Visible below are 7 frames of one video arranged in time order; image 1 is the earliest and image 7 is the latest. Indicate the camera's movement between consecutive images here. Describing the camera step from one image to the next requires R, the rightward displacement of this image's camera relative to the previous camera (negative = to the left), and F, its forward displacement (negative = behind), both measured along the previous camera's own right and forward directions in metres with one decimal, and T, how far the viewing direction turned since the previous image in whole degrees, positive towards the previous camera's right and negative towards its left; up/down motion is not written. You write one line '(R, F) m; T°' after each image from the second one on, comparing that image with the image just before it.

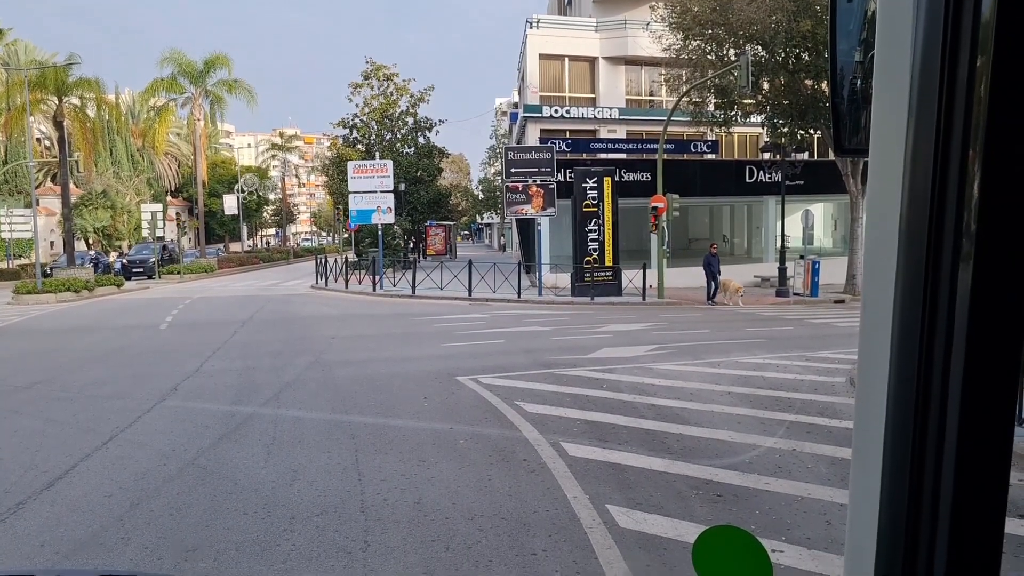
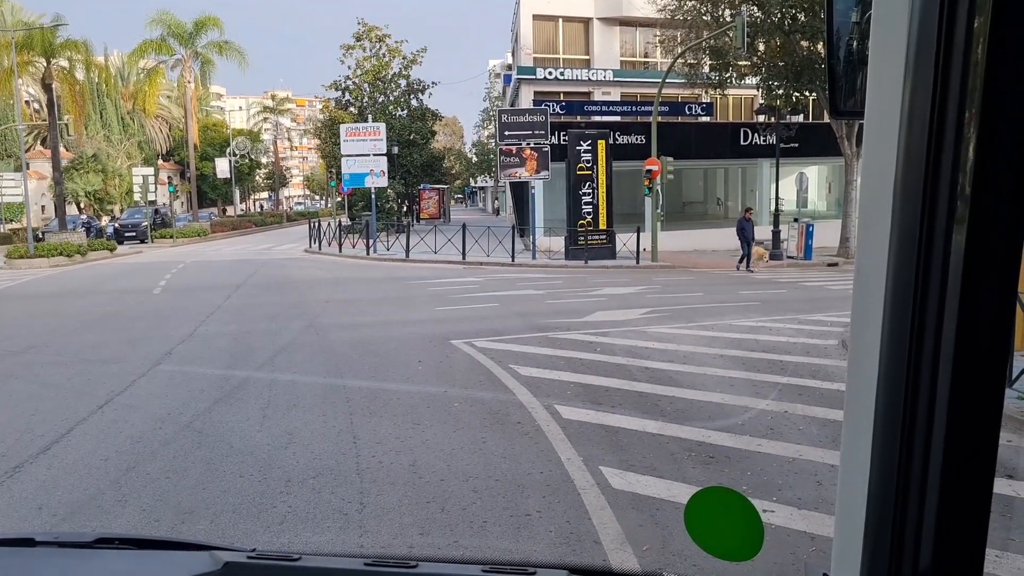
(0.0, 0.0) m; 0°
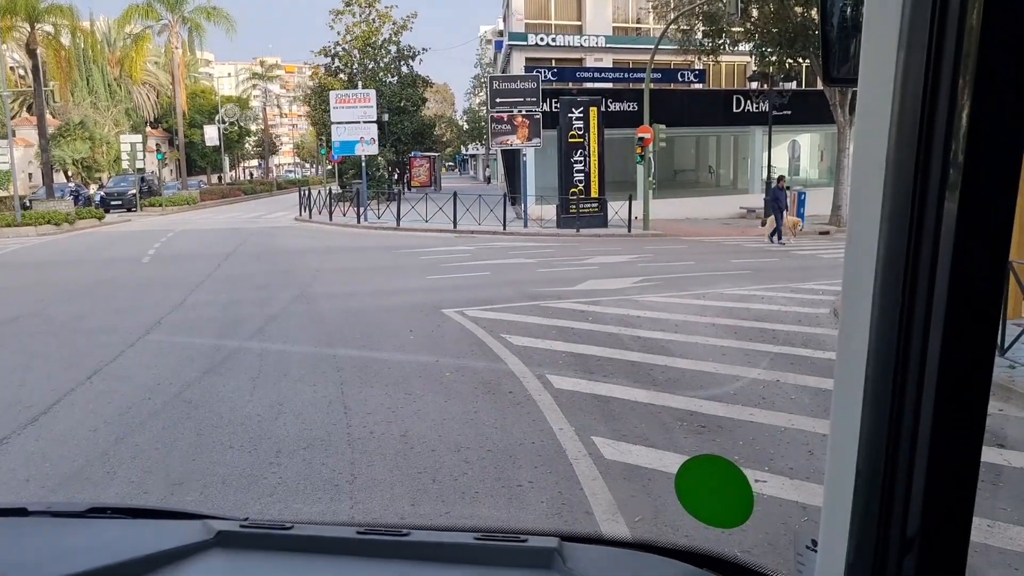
(0.0, 0.0) m; 0°
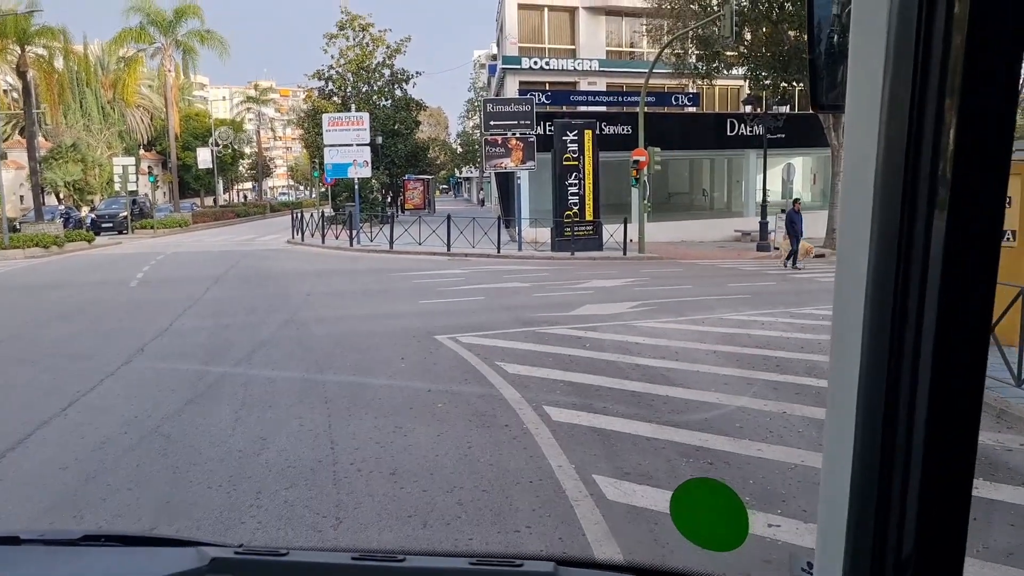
(+0.1, 0.0) m; 0°
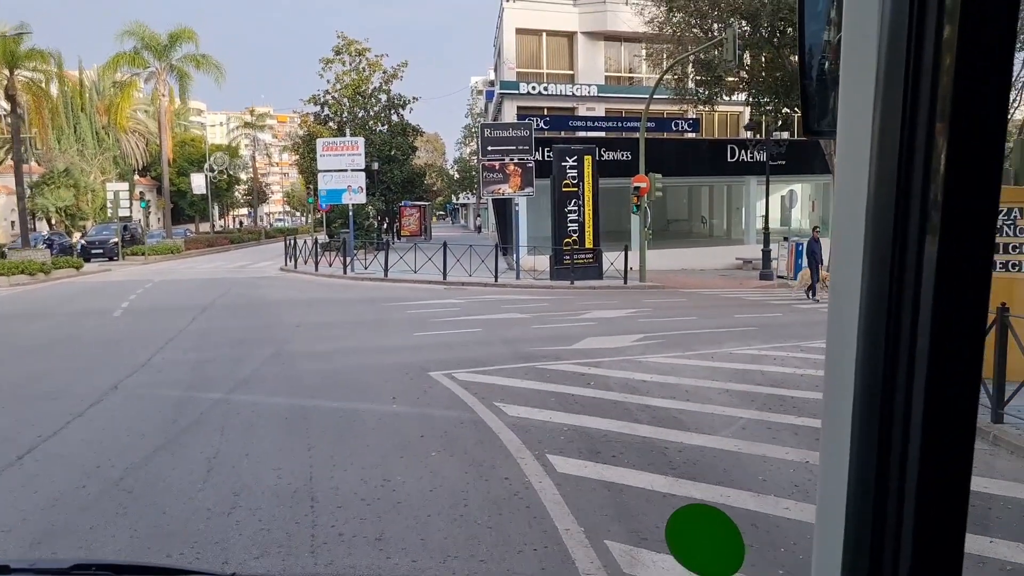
(+0.1, +0.1) m; -1°
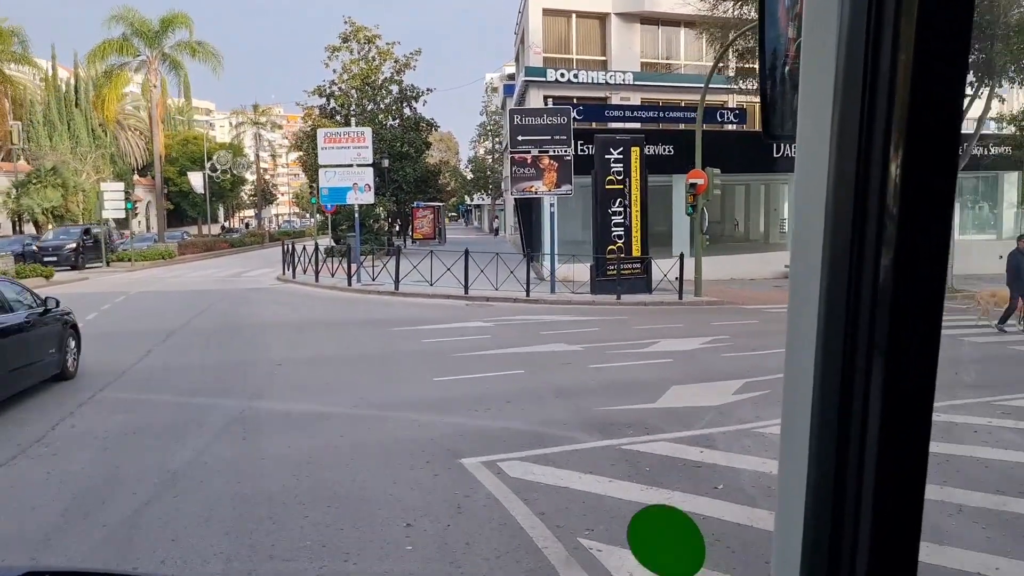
(+0.7, +0.8) m; -7°
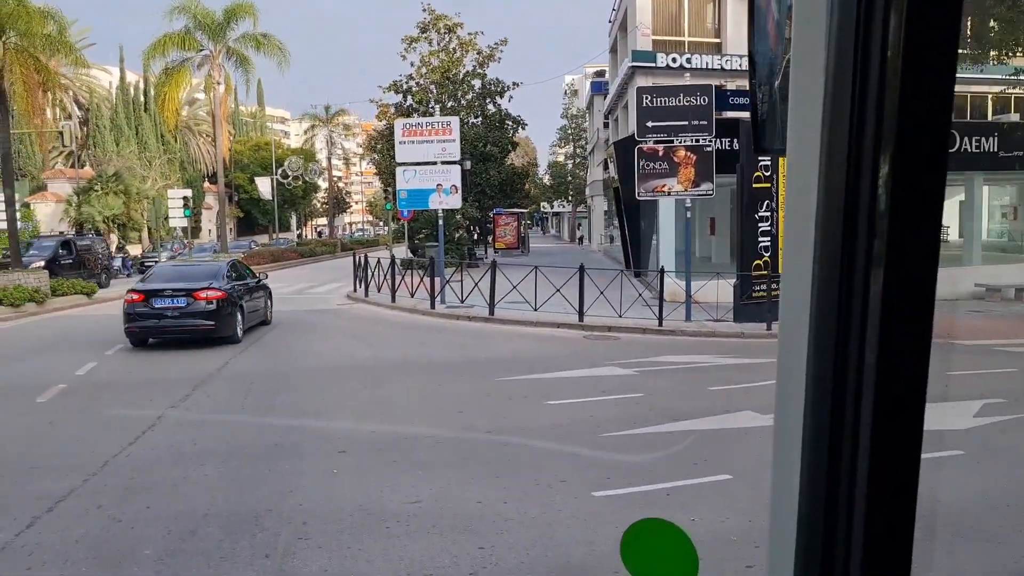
(+0.6, +0.8) m; -11°
